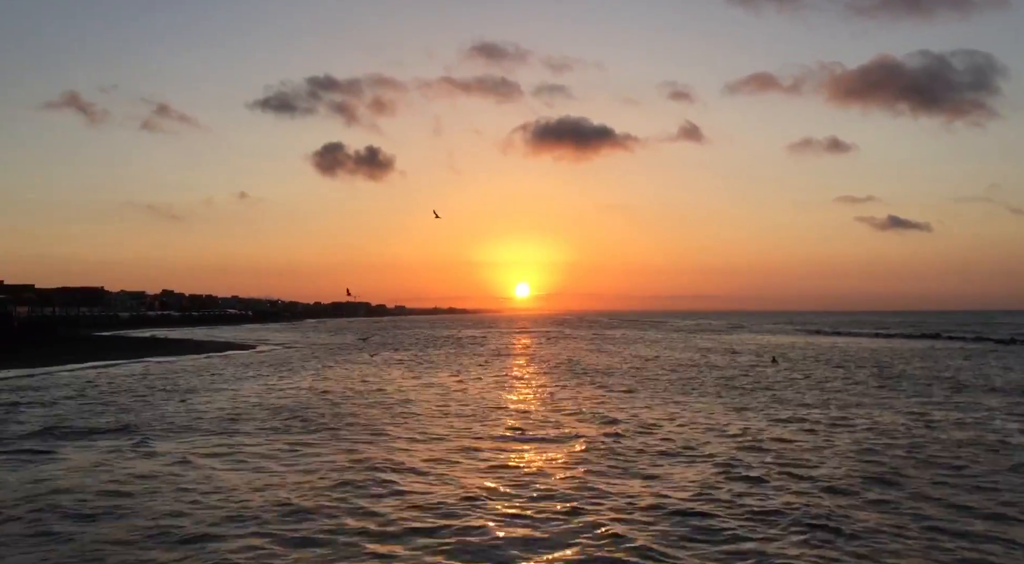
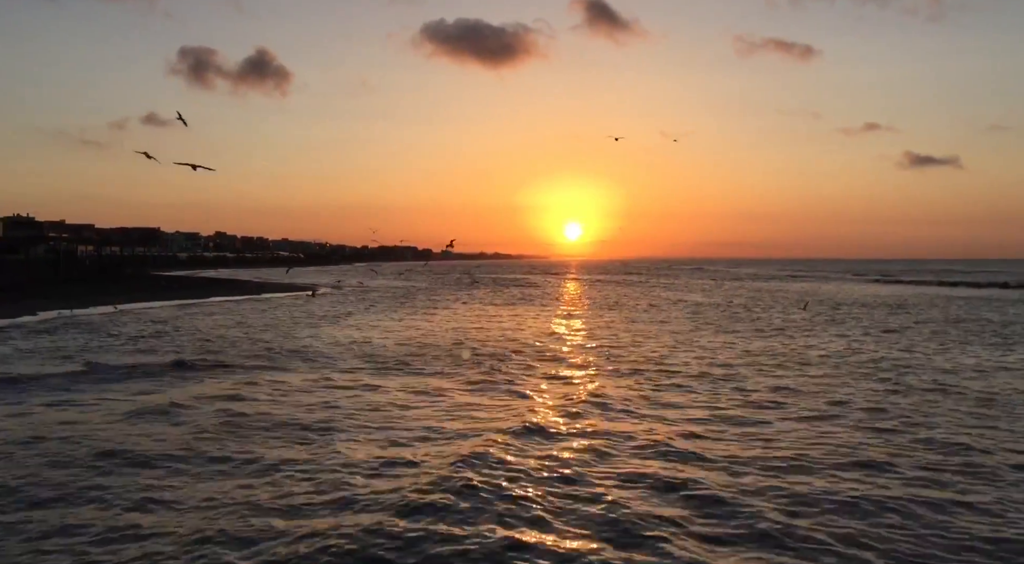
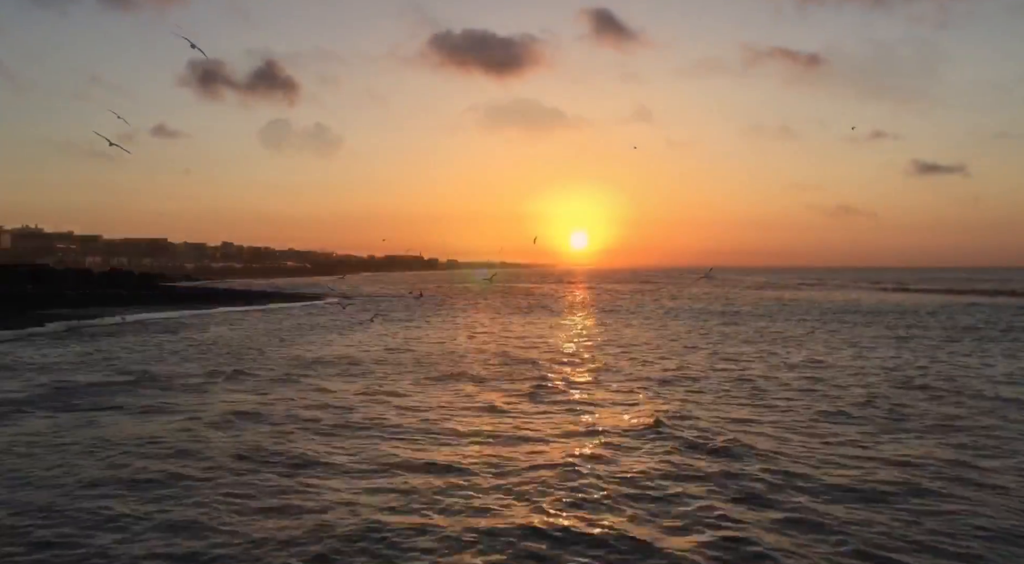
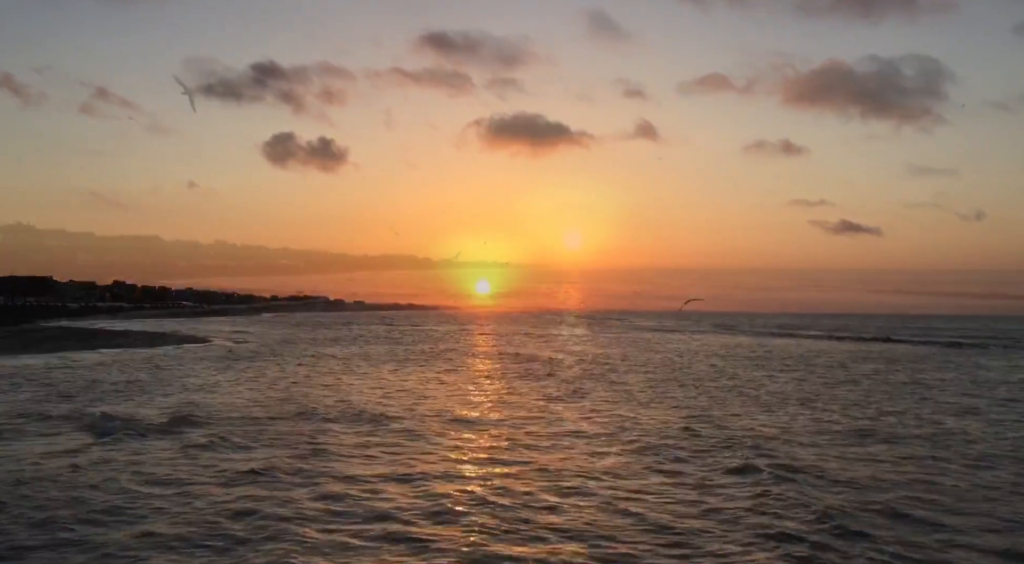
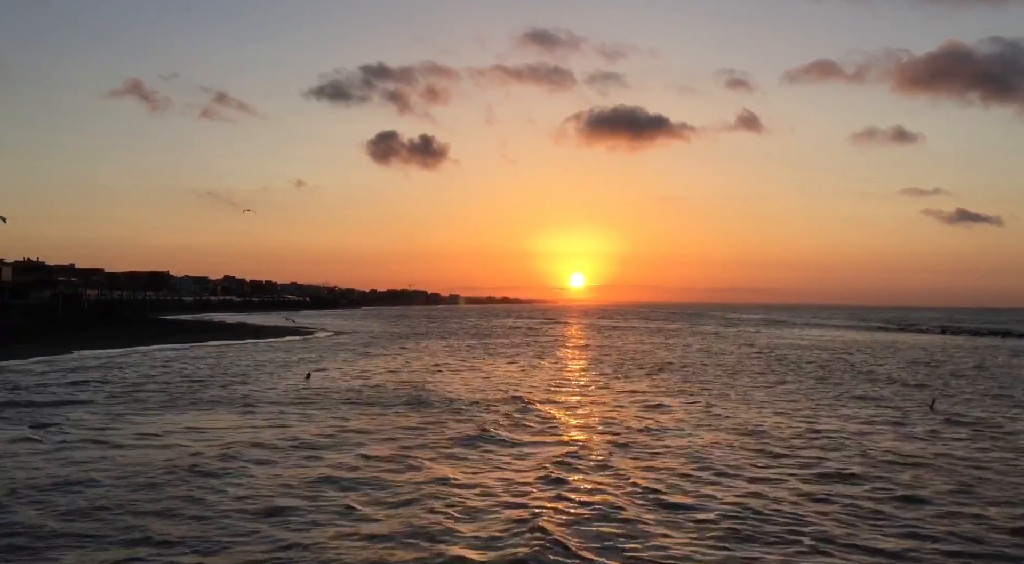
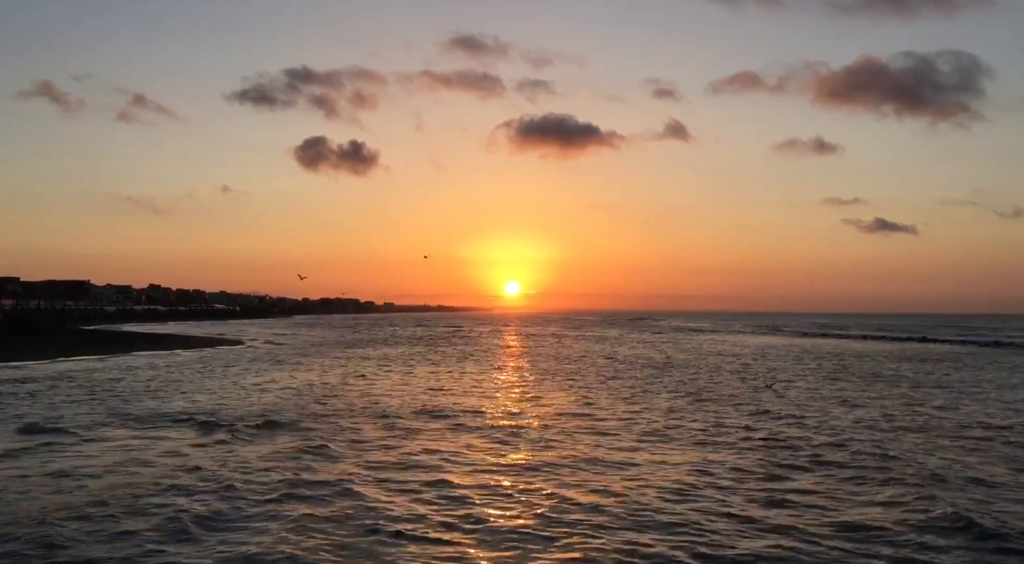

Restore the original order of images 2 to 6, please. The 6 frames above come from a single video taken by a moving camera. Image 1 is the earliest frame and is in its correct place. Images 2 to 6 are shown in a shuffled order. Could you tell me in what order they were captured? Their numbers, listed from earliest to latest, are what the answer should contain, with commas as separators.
5, 6, 4, 3, 2
